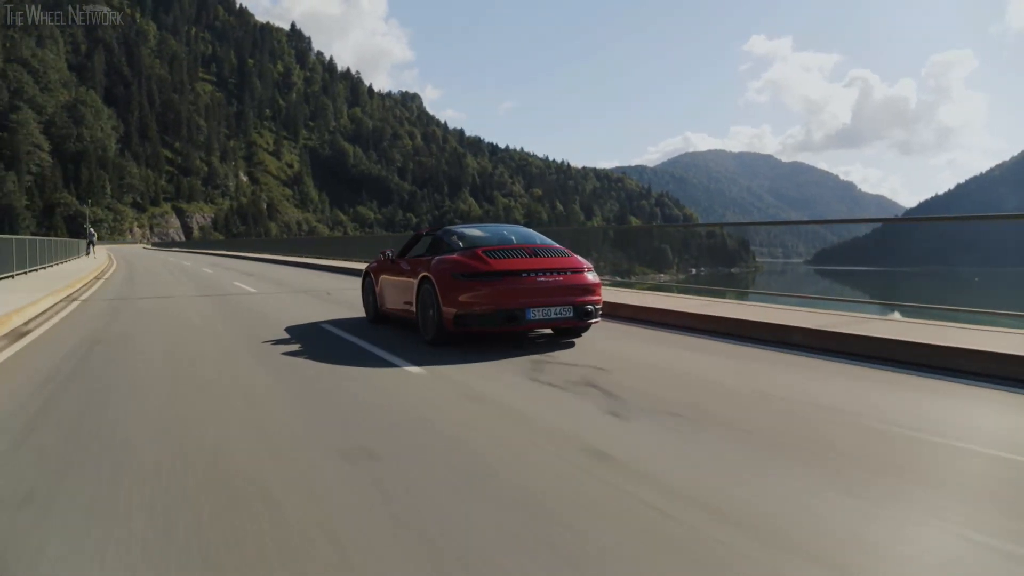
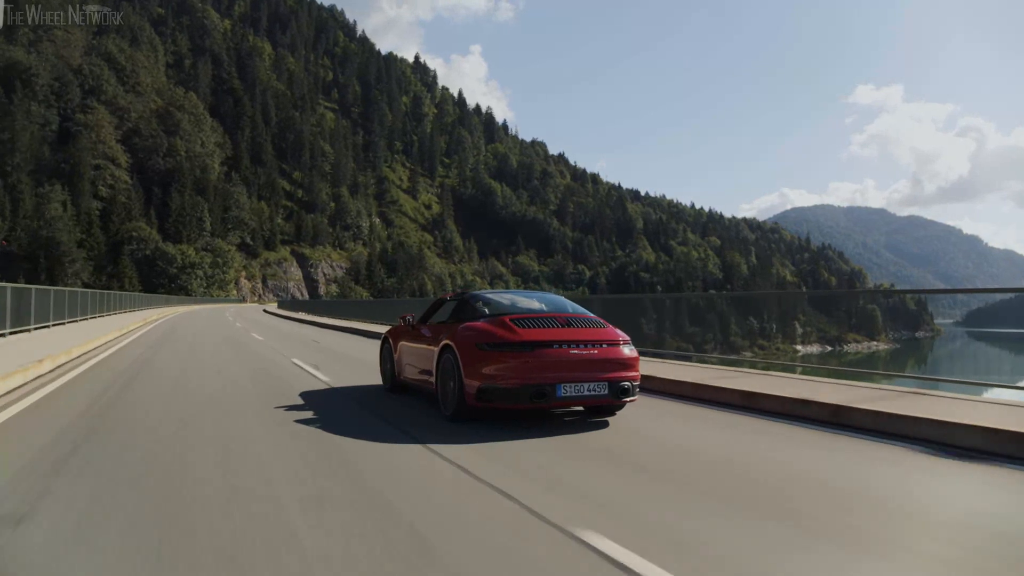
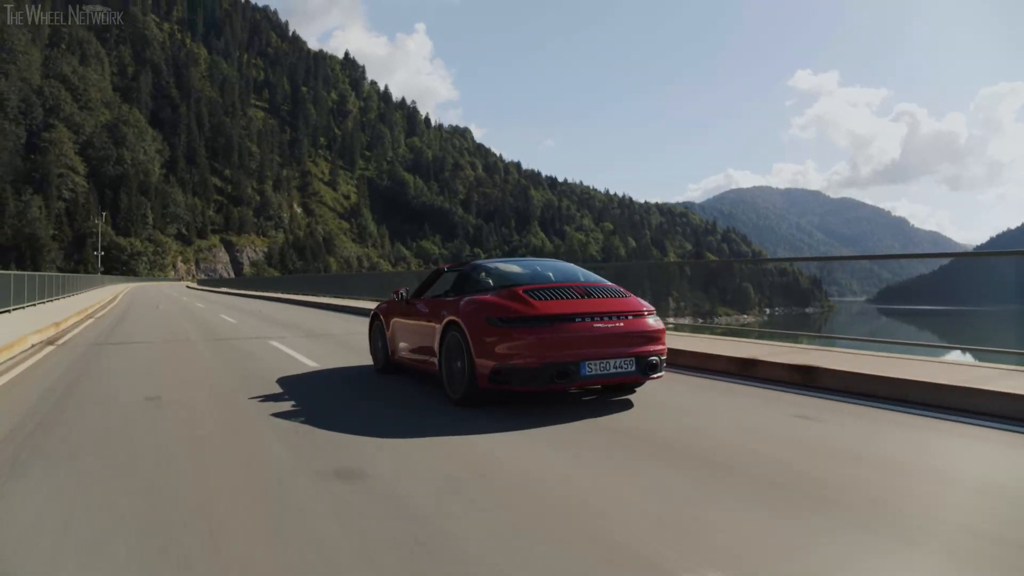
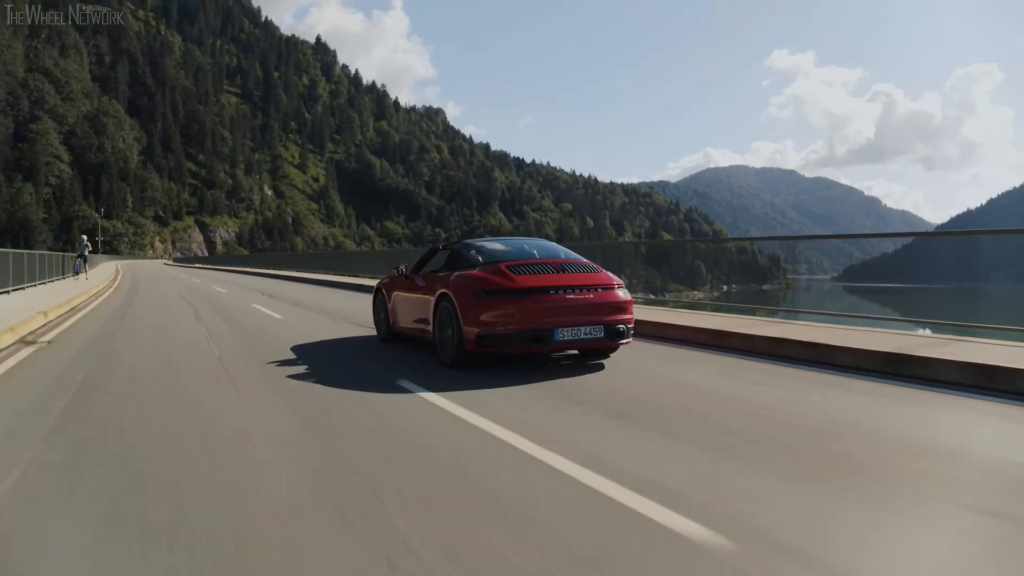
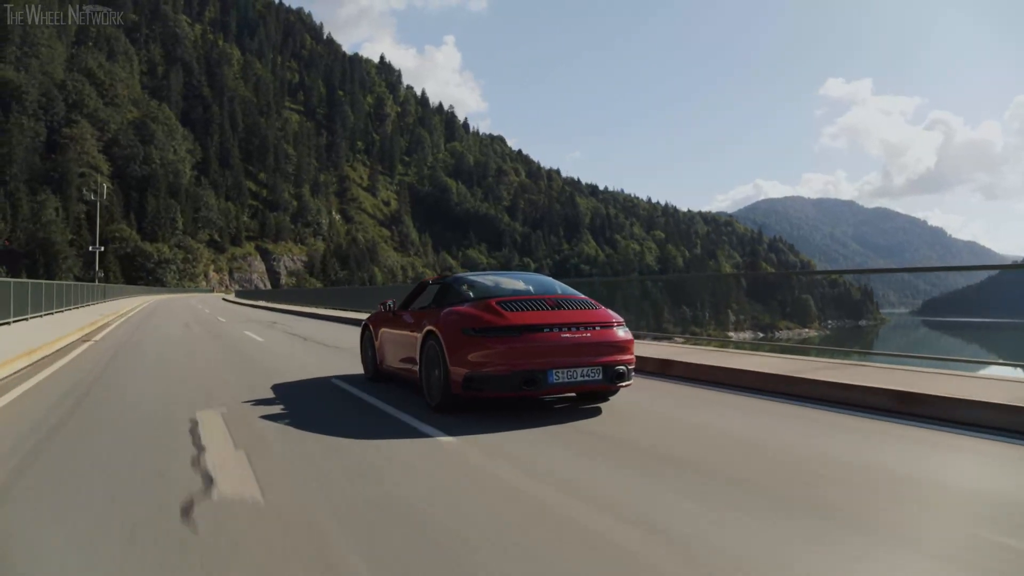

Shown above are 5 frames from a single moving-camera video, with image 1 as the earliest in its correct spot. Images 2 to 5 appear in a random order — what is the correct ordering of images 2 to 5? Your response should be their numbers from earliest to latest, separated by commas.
4, 3, 5, 2
